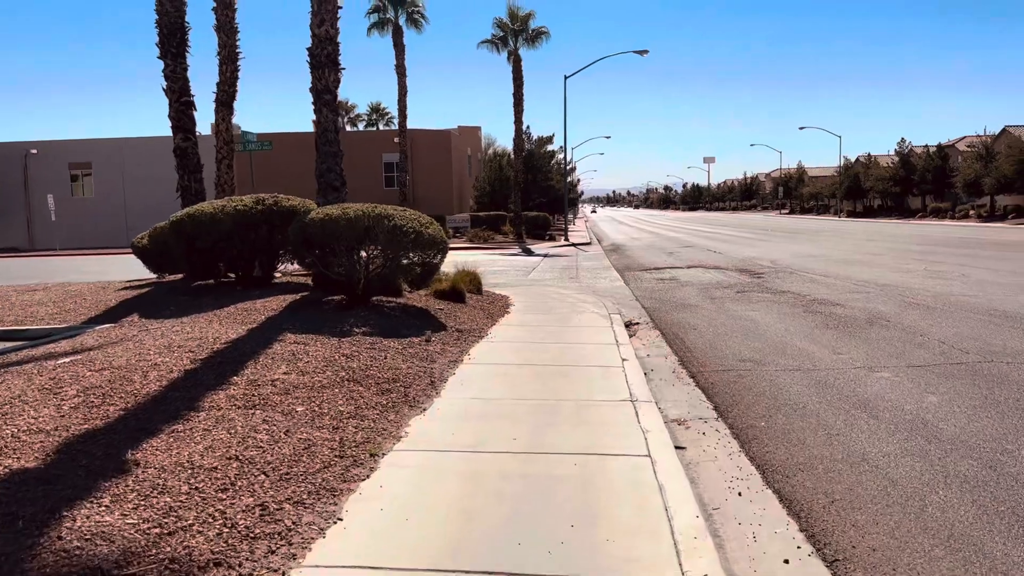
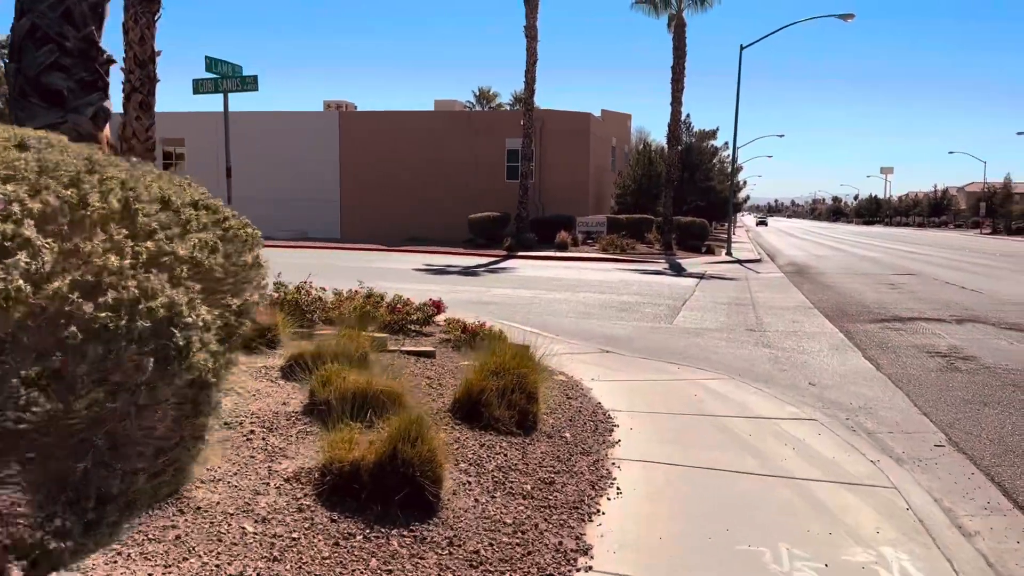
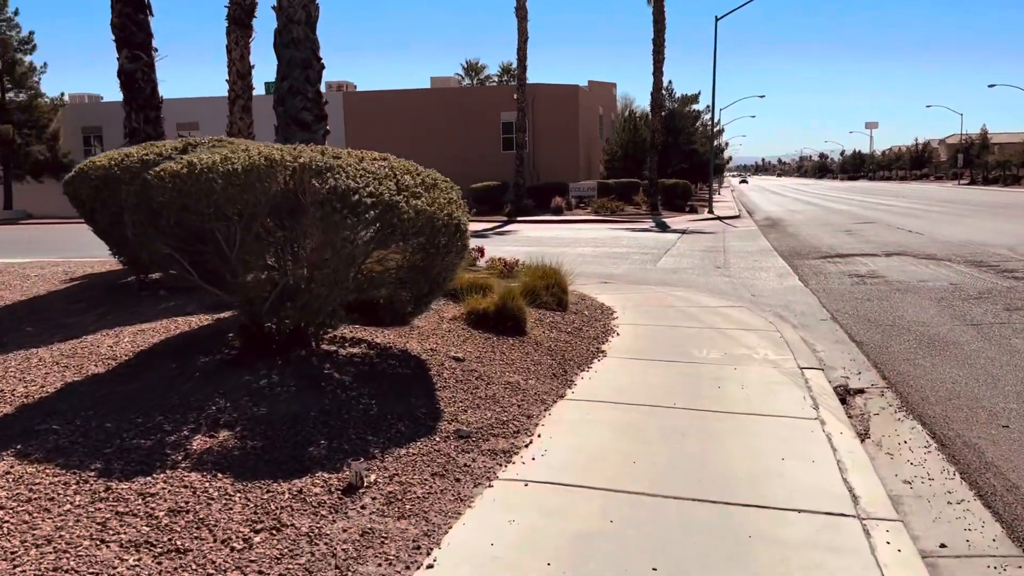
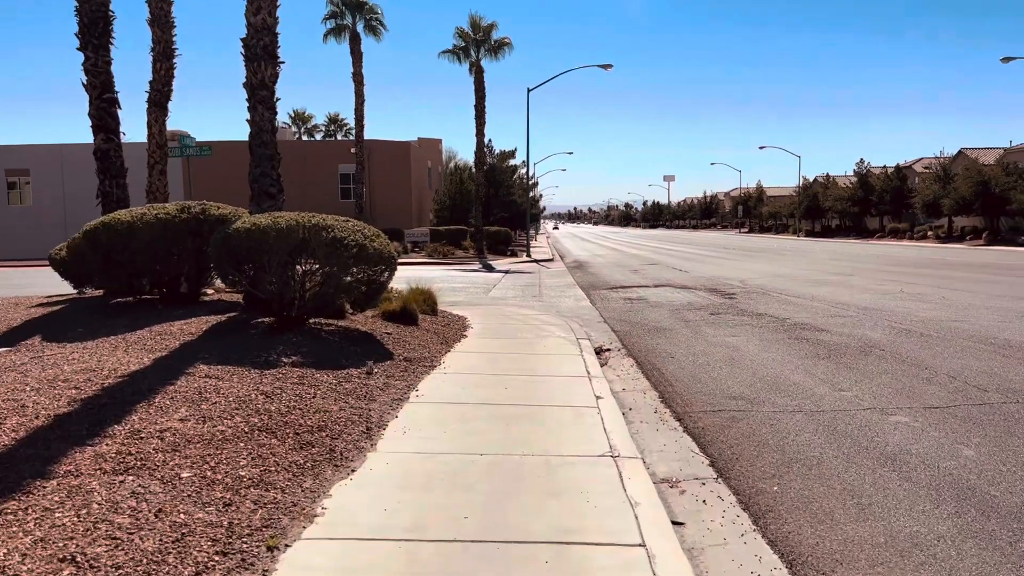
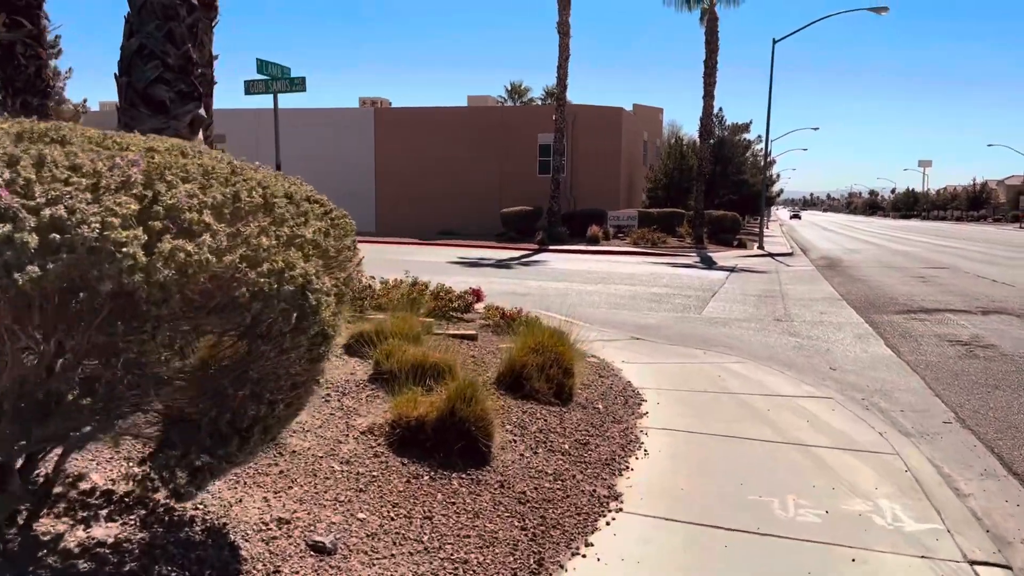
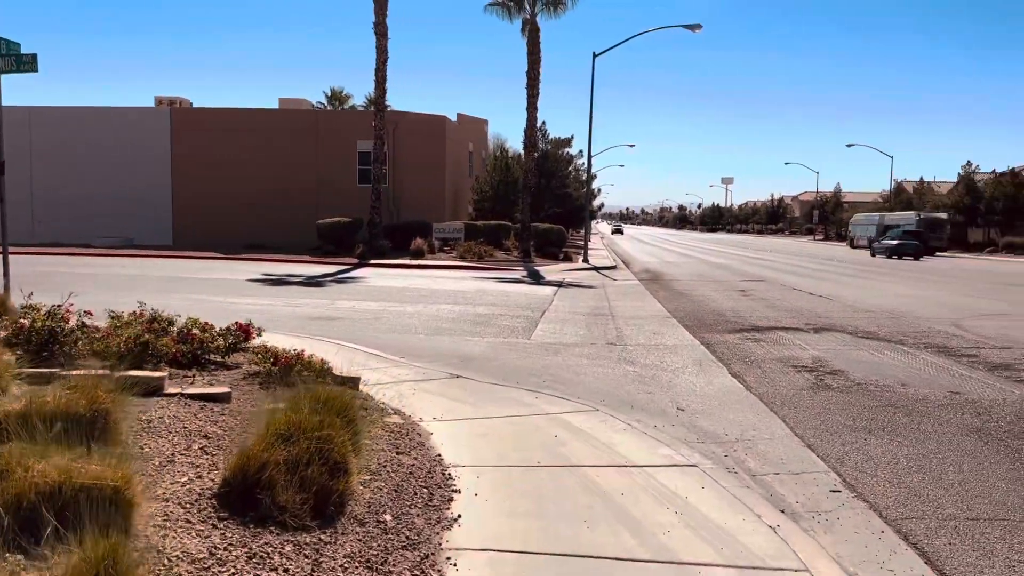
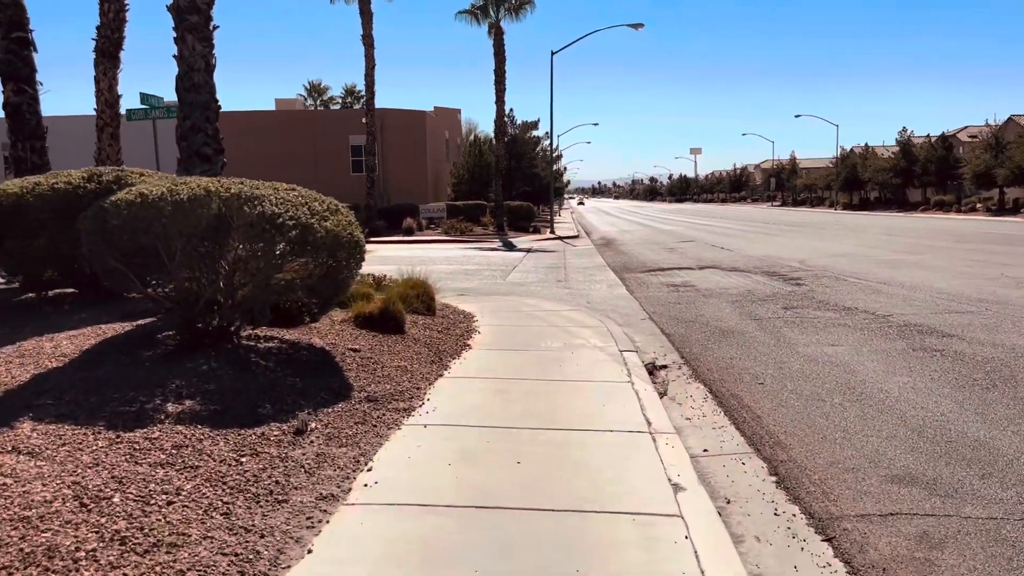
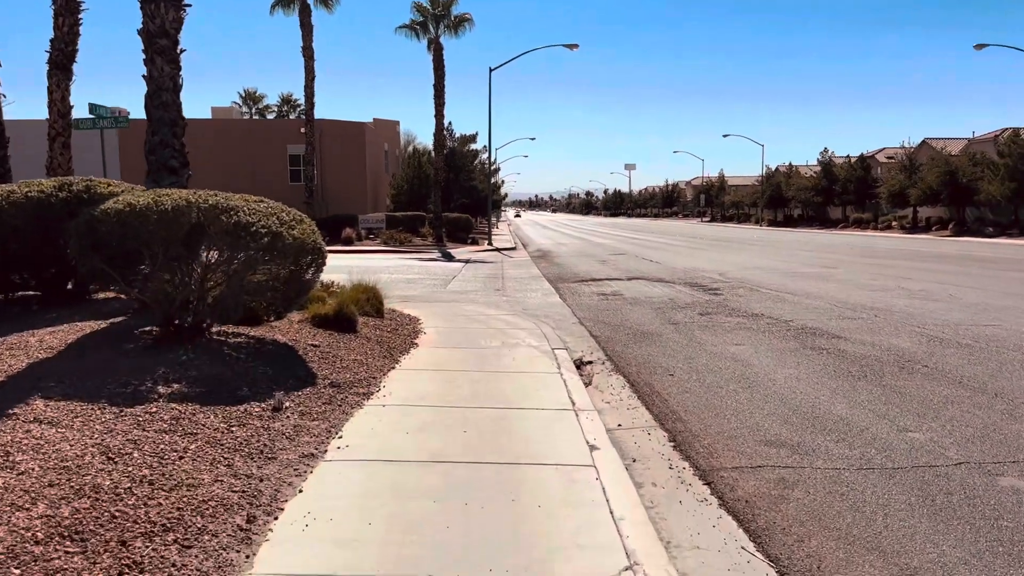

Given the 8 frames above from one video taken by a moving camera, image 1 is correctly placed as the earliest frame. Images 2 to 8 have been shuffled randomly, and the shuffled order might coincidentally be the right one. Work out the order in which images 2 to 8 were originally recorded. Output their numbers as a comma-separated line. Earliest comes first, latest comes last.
4, 8, 7, 3, 5, 2, 6
